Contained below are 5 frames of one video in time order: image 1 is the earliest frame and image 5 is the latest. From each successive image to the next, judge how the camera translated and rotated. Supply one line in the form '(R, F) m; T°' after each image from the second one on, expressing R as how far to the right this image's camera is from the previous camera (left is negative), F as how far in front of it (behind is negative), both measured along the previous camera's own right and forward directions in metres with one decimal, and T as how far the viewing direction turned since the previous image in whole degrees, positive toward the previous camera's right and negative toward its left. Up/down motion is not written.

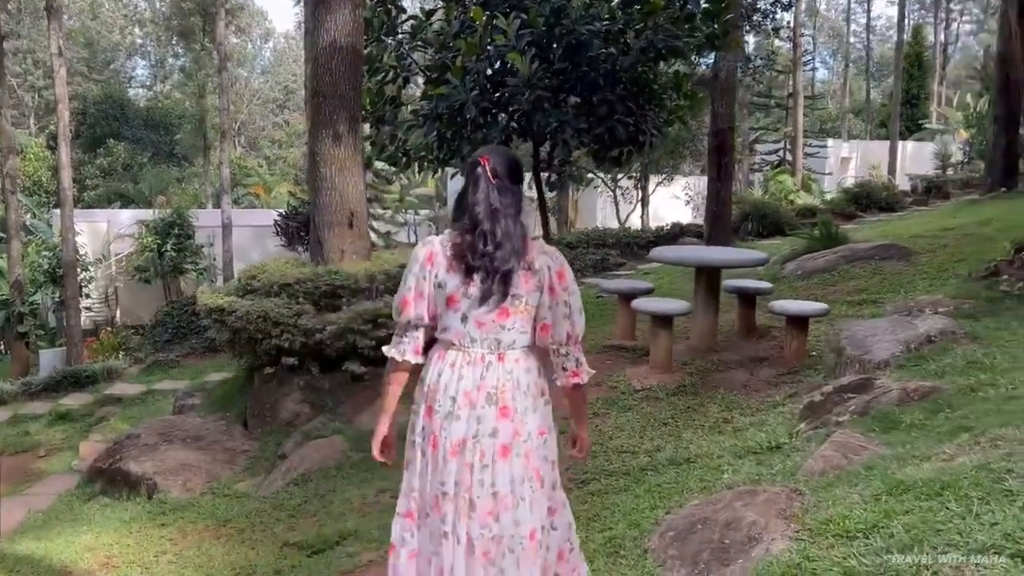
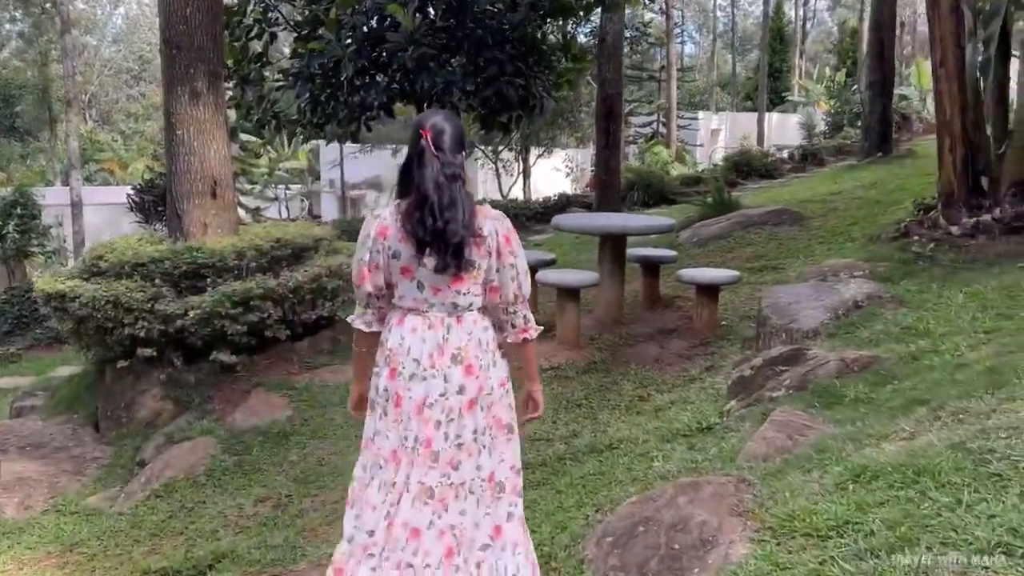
(-0.1, +0.5) m; +8°
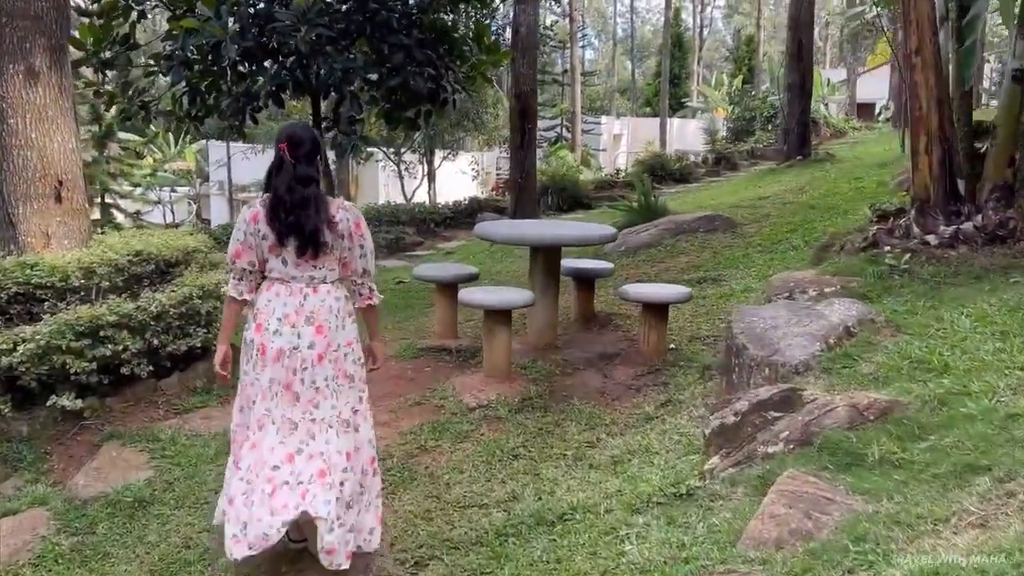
(-0.1, +0.8) m; +6°
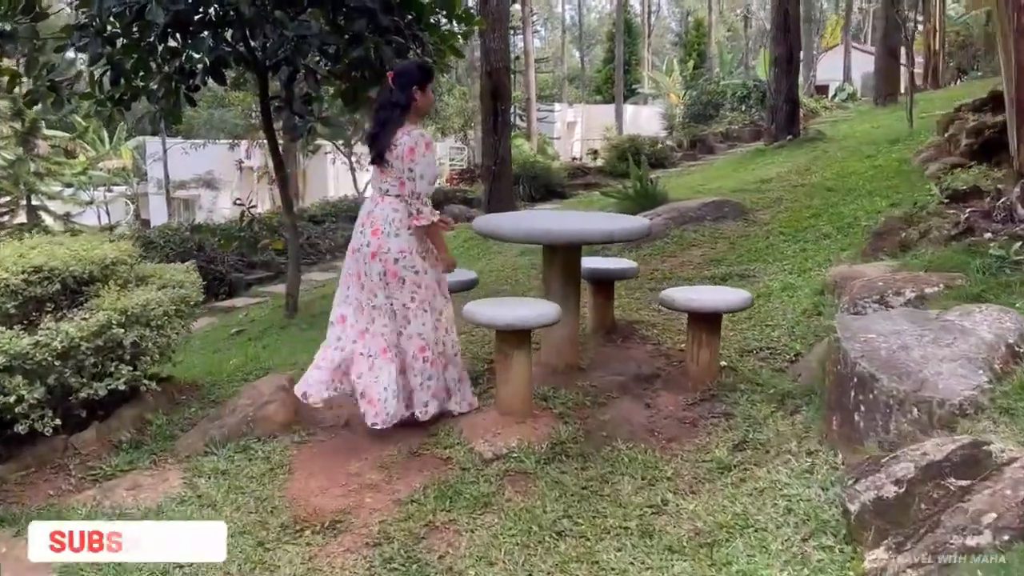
(-0.3, +0.9) m; +3°
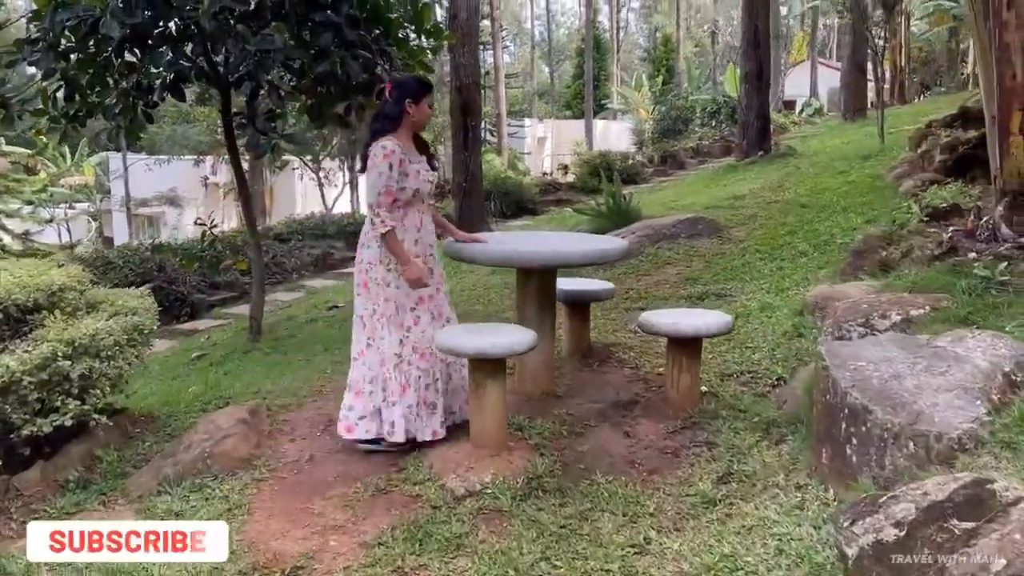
(0.0, +0.1) m; +2°
